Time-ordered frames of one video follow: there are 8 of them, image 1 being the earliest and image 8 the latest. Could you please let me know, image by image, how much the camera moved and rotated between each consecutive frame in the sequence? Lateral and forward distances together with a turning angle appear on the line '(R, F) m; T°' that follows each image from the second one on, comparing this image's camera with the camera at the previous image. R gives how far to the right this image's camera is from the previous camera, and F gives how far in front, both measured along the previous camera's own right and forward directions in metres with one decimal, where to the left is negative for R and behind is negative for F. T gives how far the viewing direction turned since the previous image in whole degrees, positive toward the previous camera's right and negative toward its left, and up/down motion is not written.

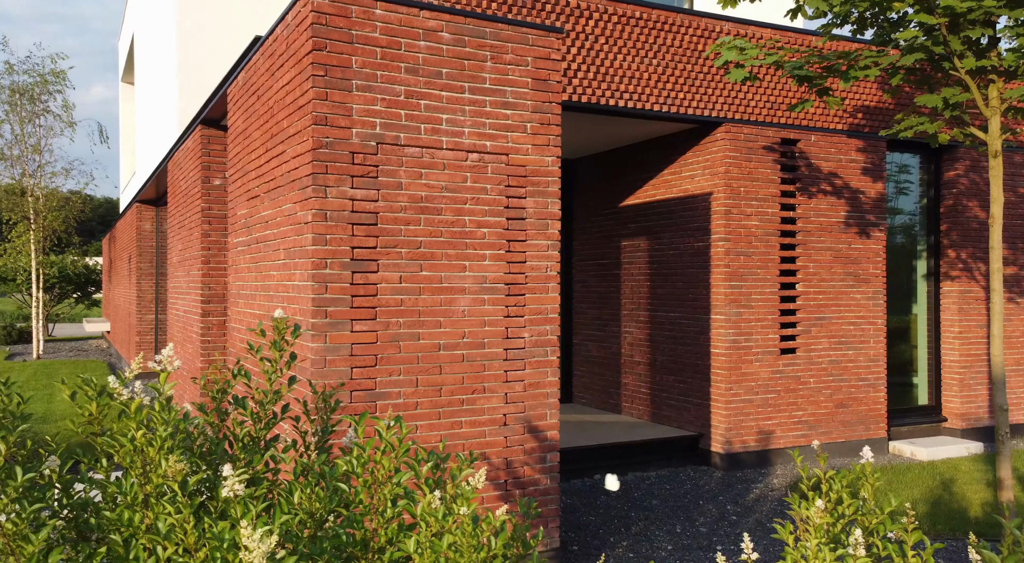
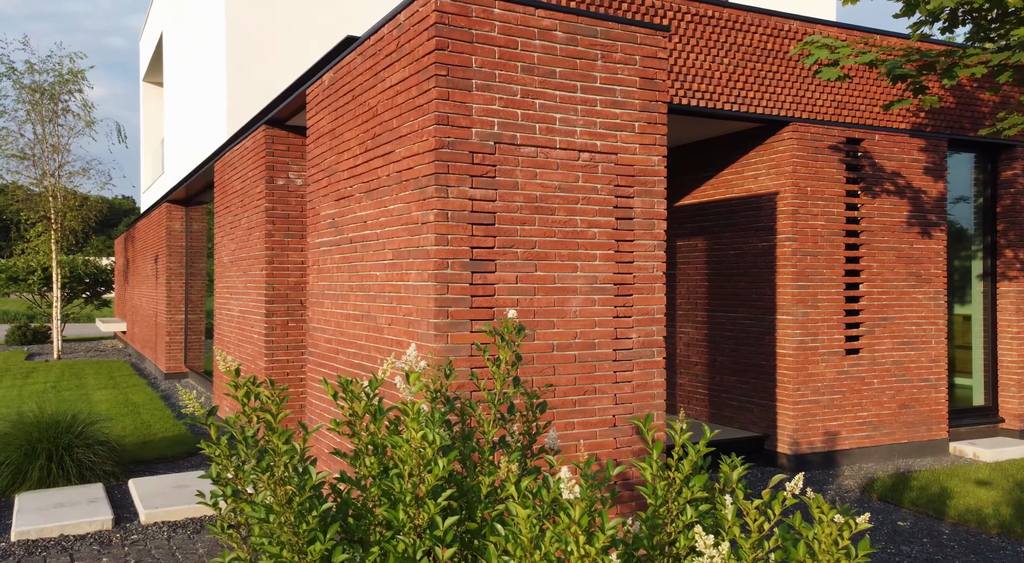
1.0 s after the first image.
(-0.6, 0.0) m; 0°
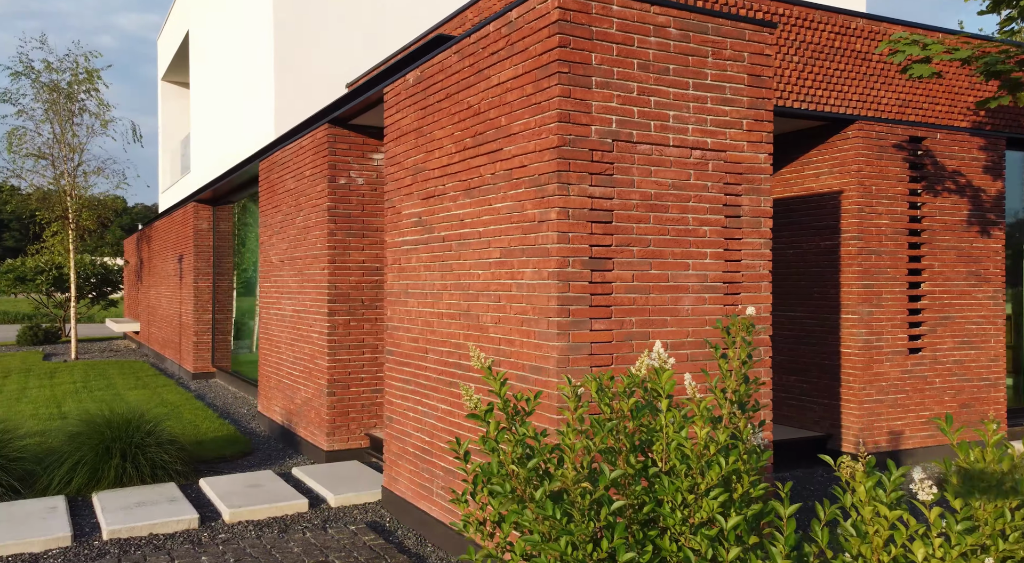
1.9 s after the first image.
(-0.6, 0.0) m; 0°
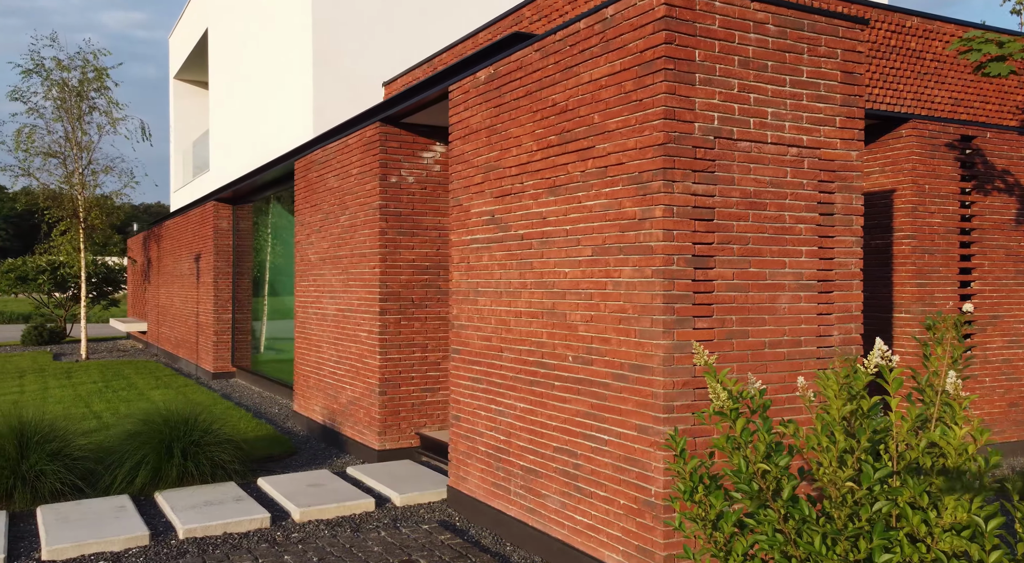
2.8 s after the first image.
(-0.5, 0.0) m; 0°
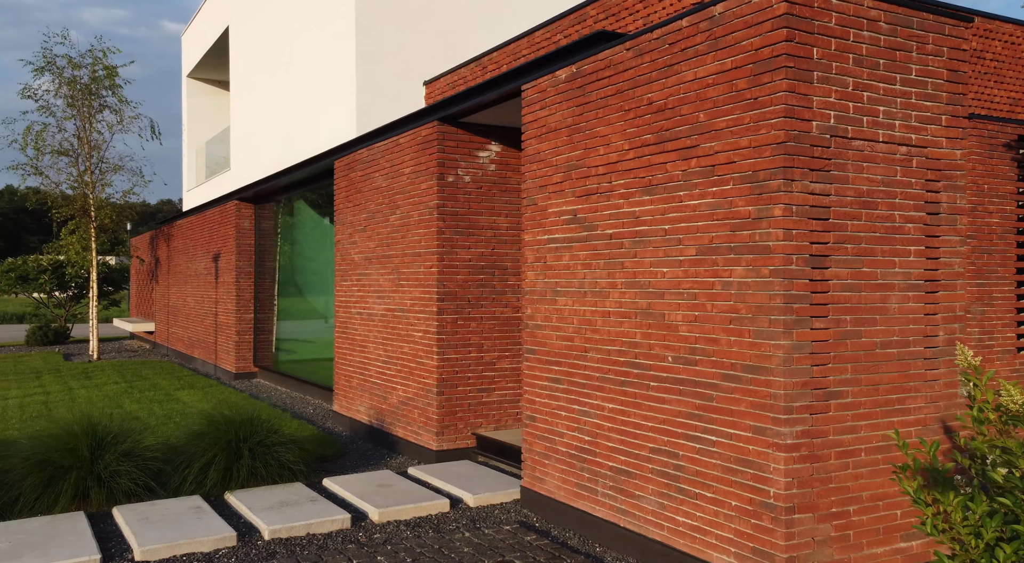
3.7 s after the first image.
(-0.6, 0.0) m; 0°
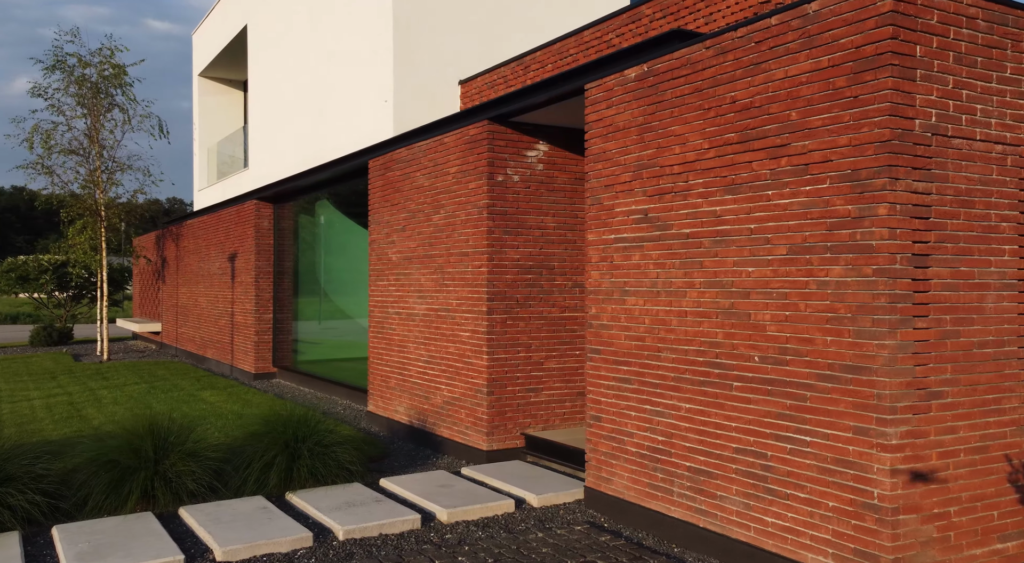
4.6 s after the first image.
(-0.5, 0.0) m; 0°
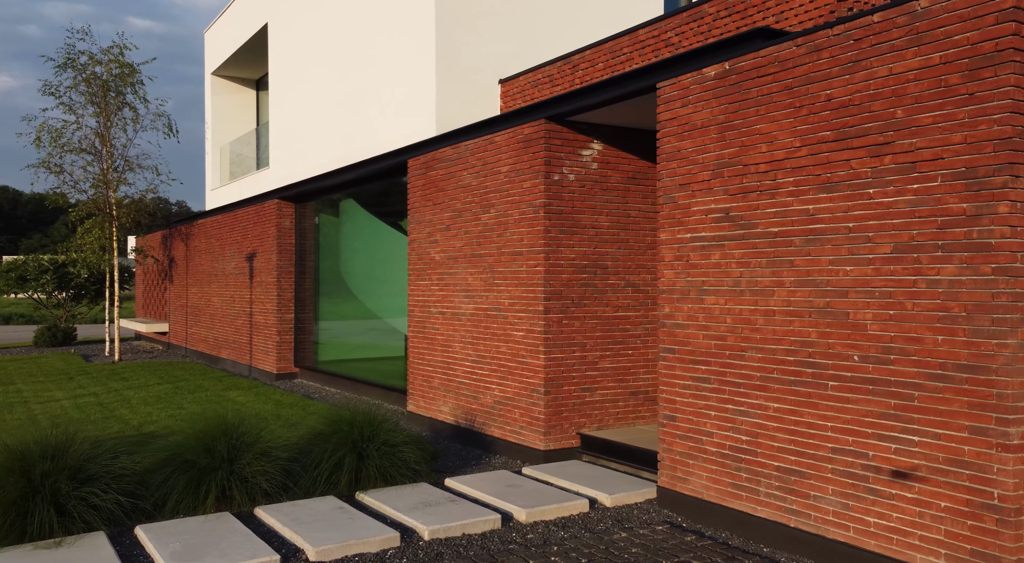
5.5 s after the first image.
(-0.6, 0.0) m; 0°
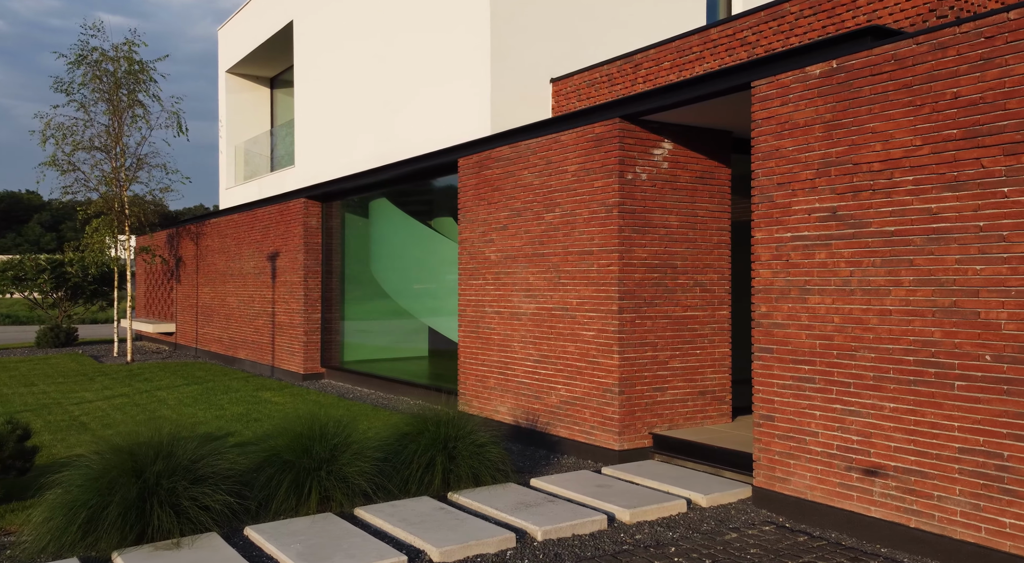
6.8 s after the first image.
(-0.8, 0.0) m; 0°
